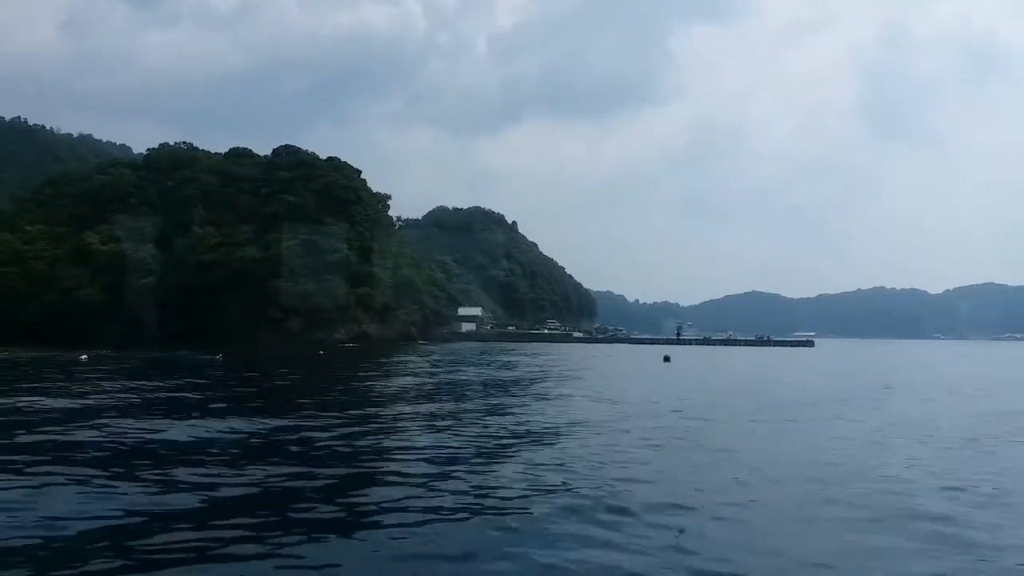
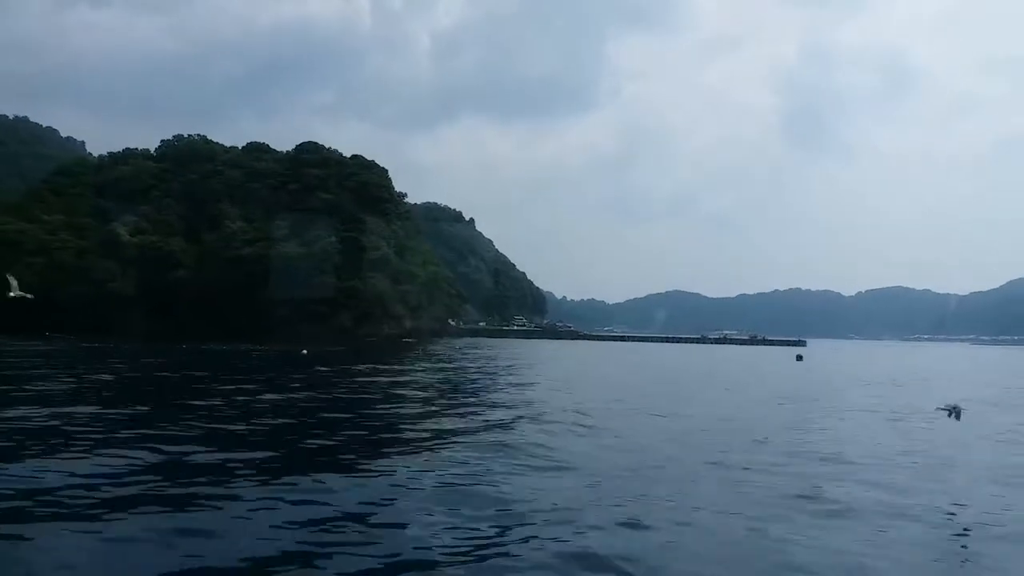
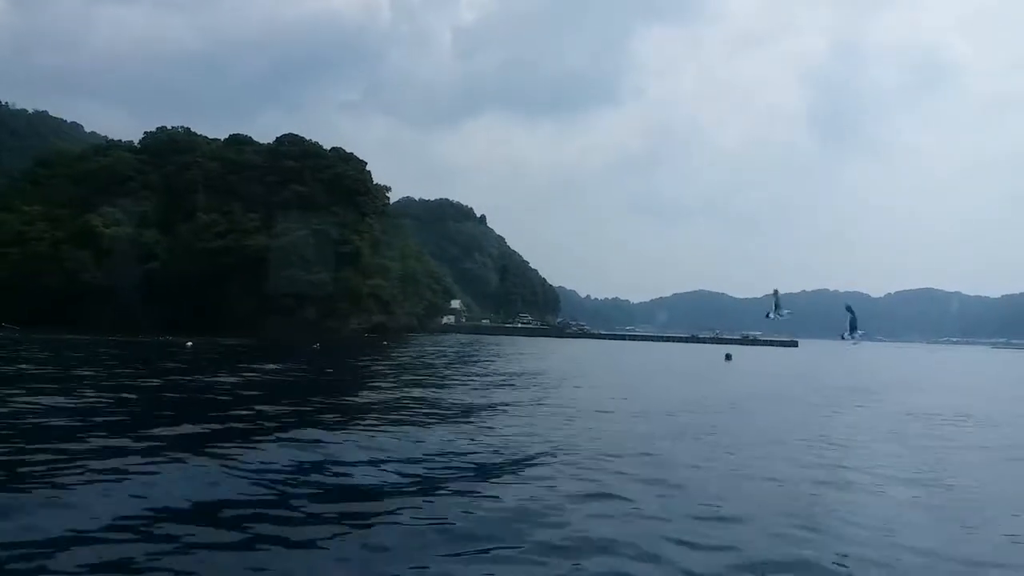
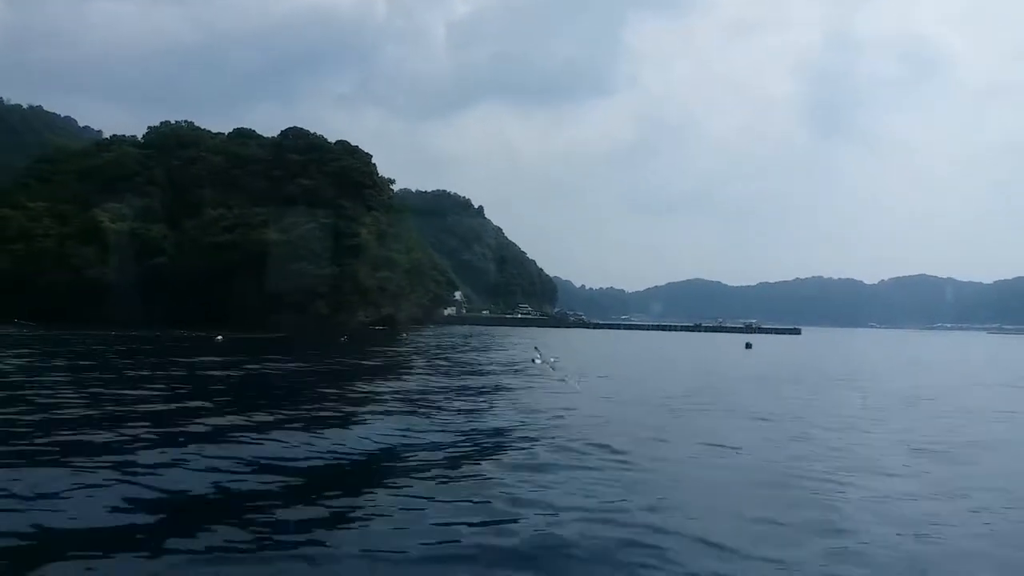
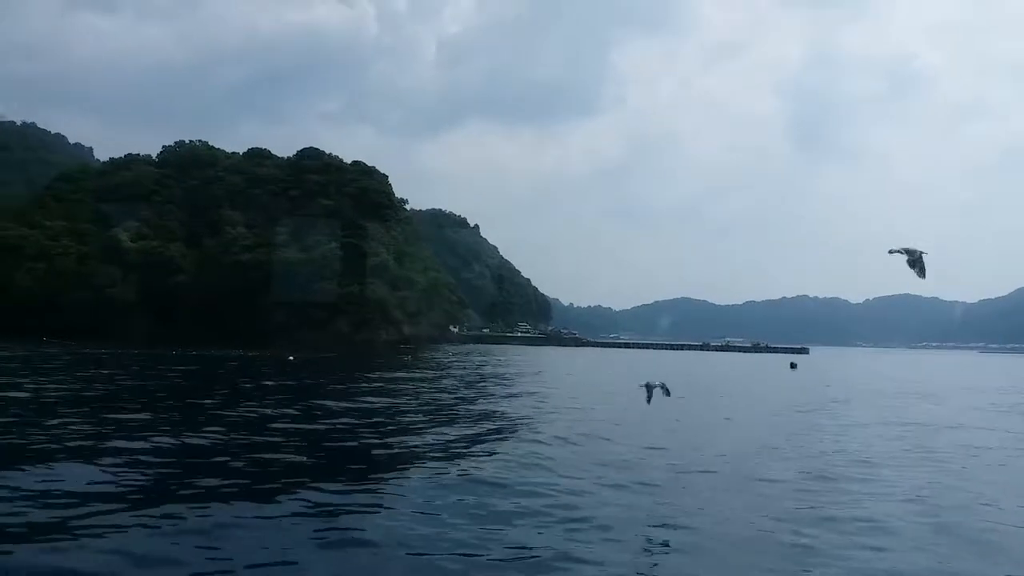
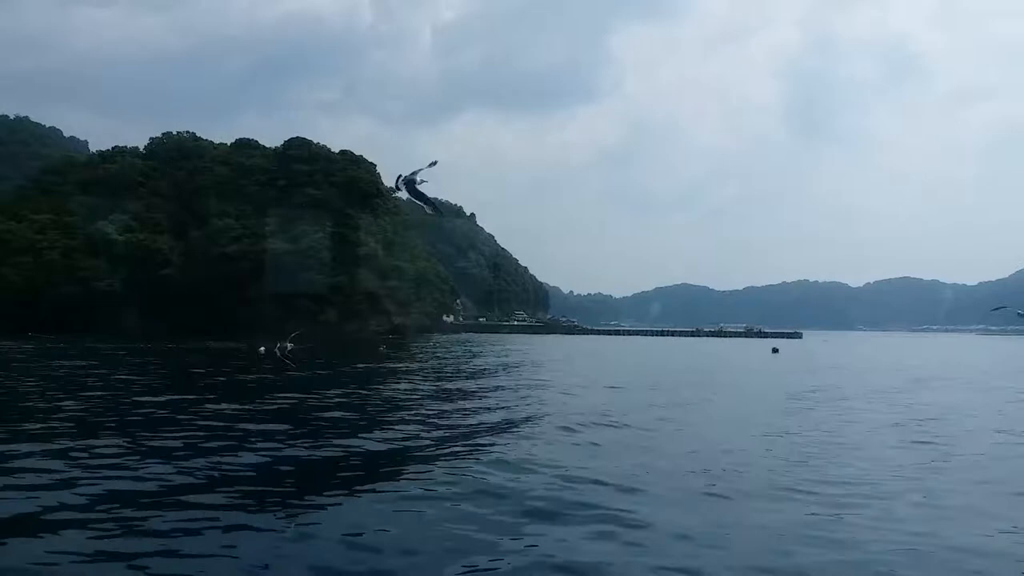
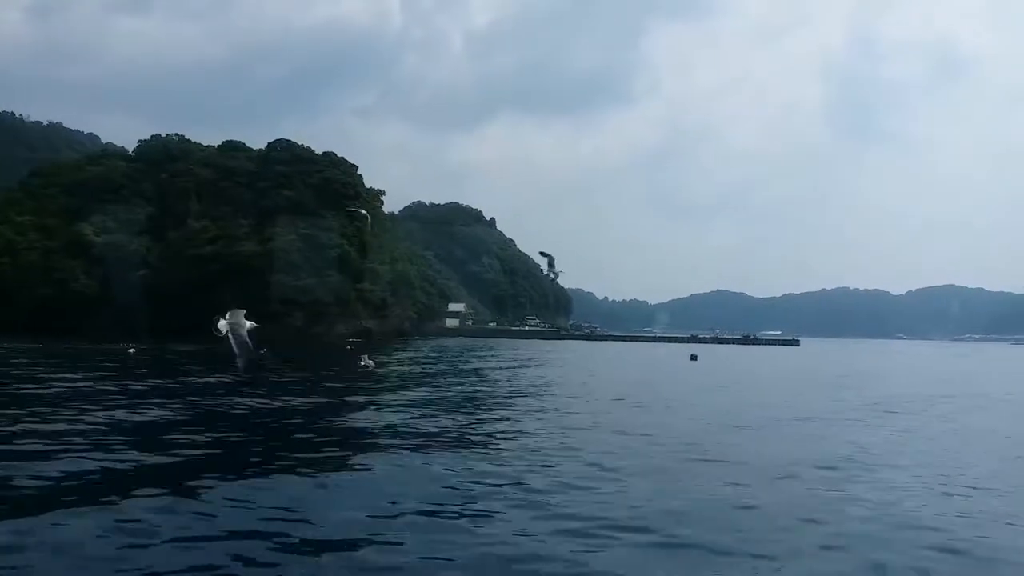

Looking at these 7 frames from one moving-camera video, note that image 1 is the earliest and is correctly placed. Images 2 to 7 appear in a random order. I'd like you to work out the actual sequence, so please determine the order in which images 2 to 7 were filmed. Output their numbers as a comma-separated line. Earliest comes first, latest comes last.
7, 3, 4, 6, 5, 2
